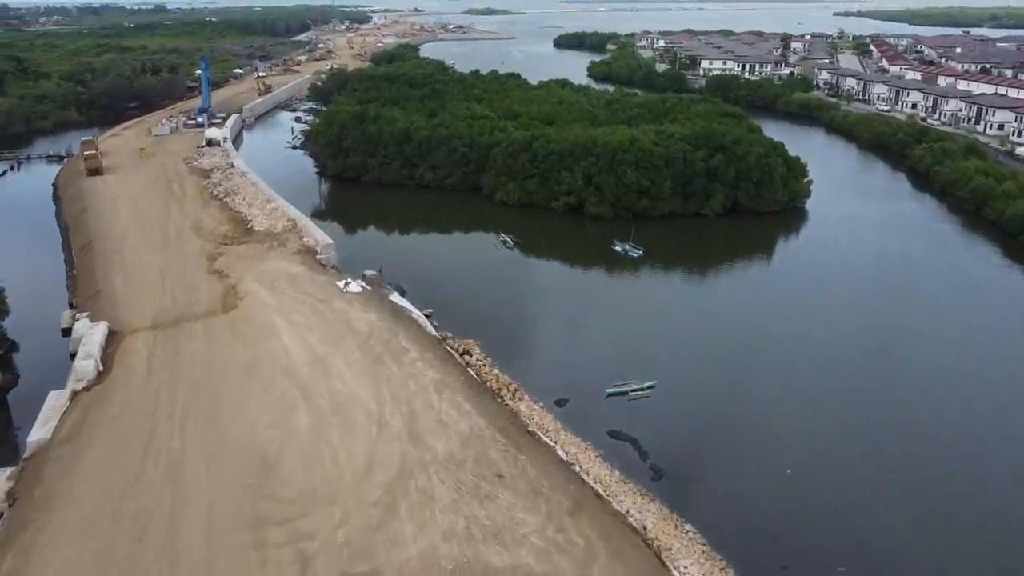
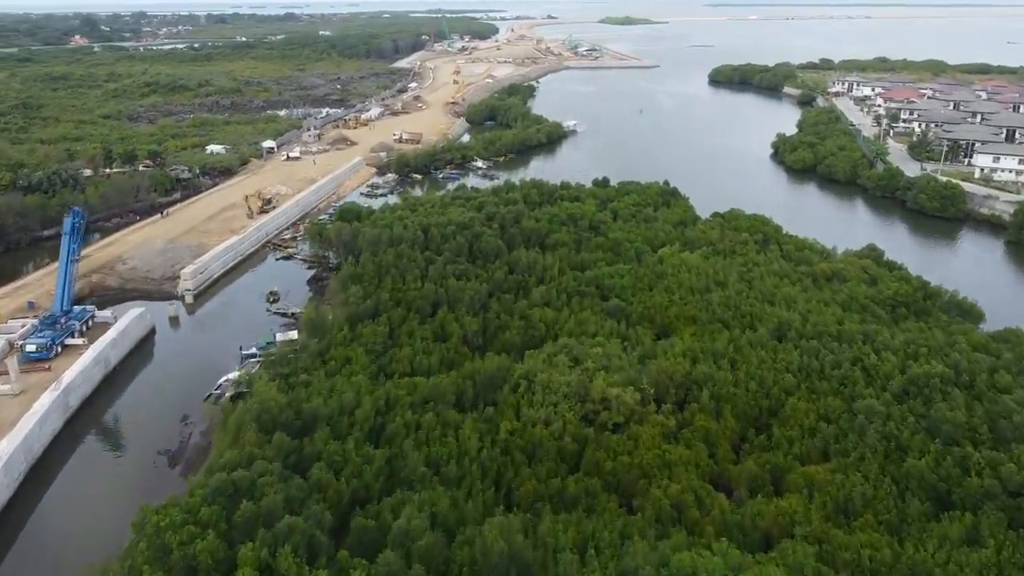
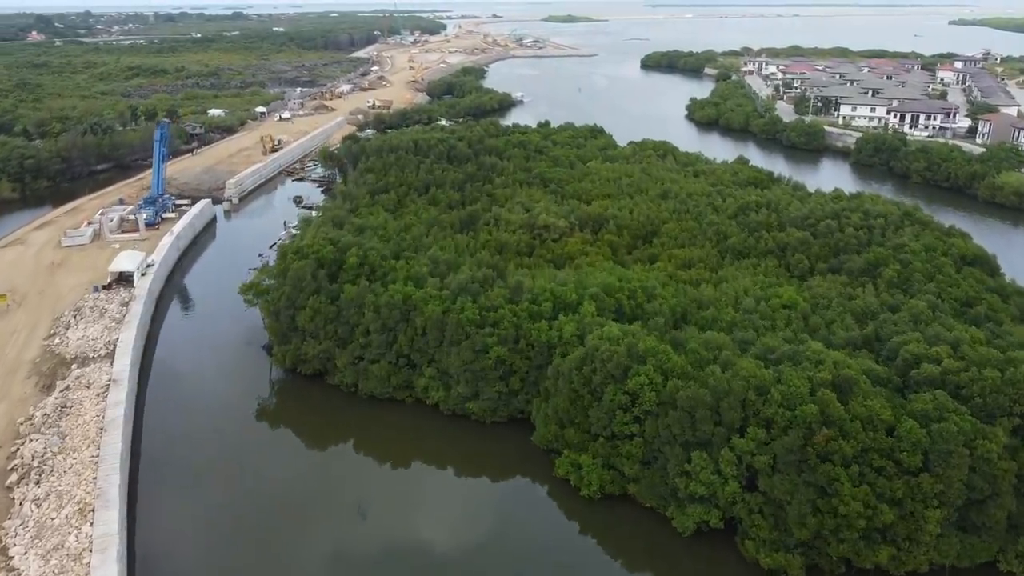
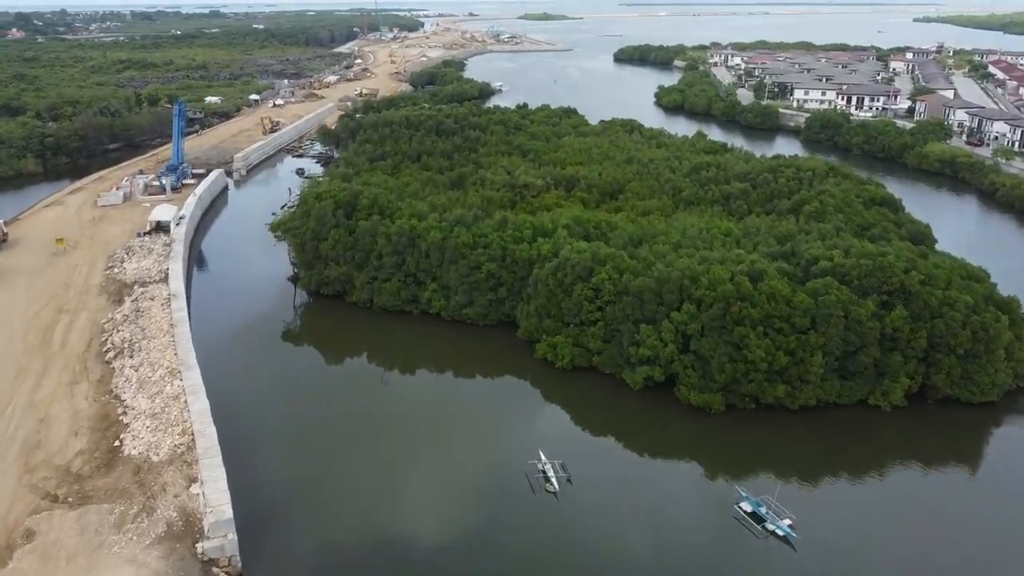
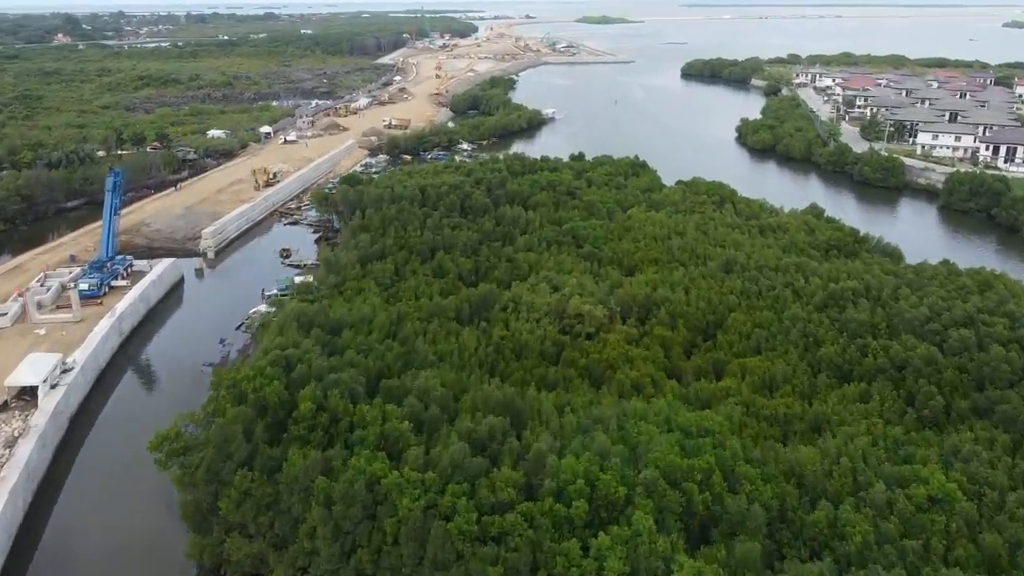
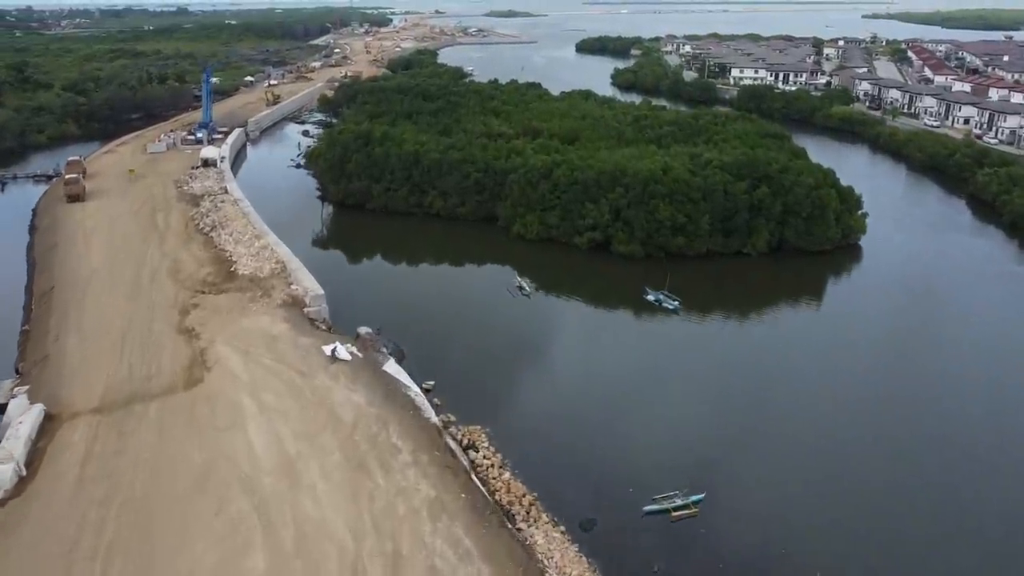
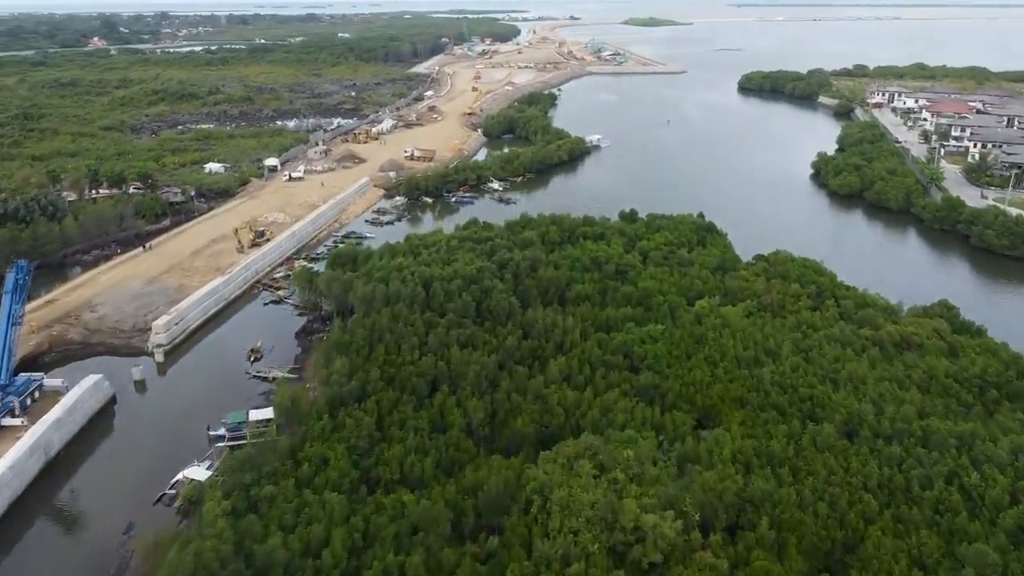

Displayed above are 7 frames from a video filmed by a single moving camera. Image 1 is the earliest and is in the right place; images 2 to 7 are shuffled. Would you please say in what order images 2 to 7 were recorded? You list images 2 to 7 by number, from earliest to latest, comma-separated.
6, 4, 3, 5, 2, 7
